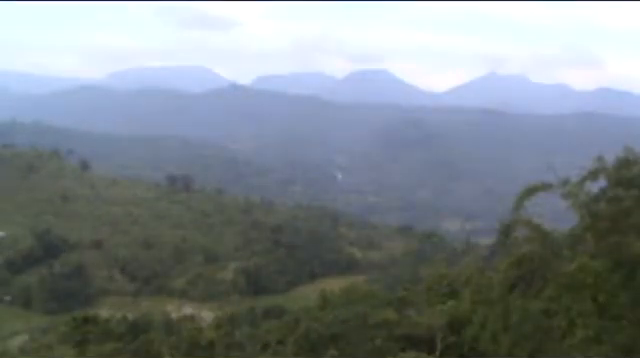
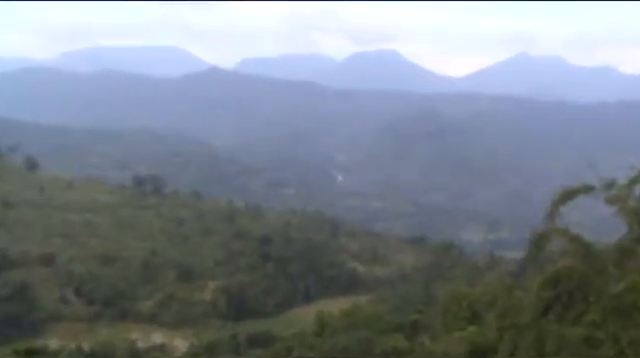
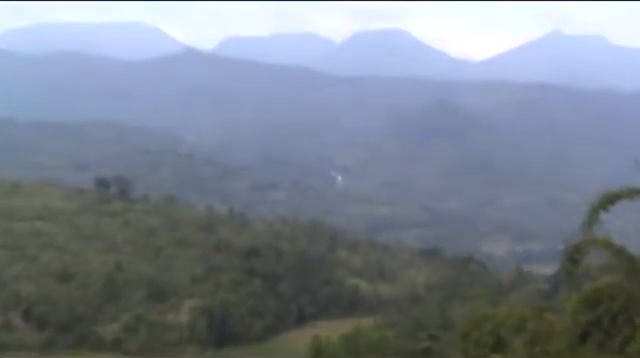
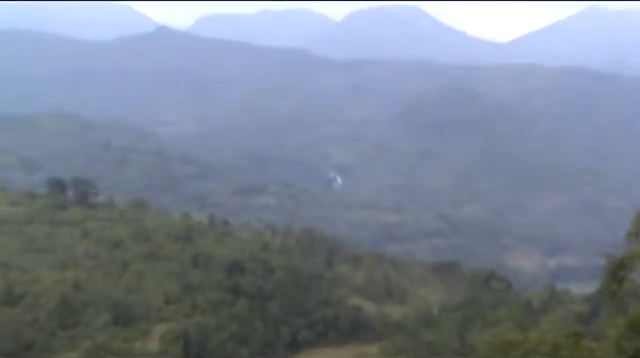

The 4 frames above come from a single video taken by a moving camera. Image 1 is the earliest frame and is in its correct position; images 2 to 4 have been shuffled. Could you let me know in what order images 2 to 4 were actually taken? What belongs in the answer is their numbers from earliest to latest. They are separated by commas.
2, 3, 4
